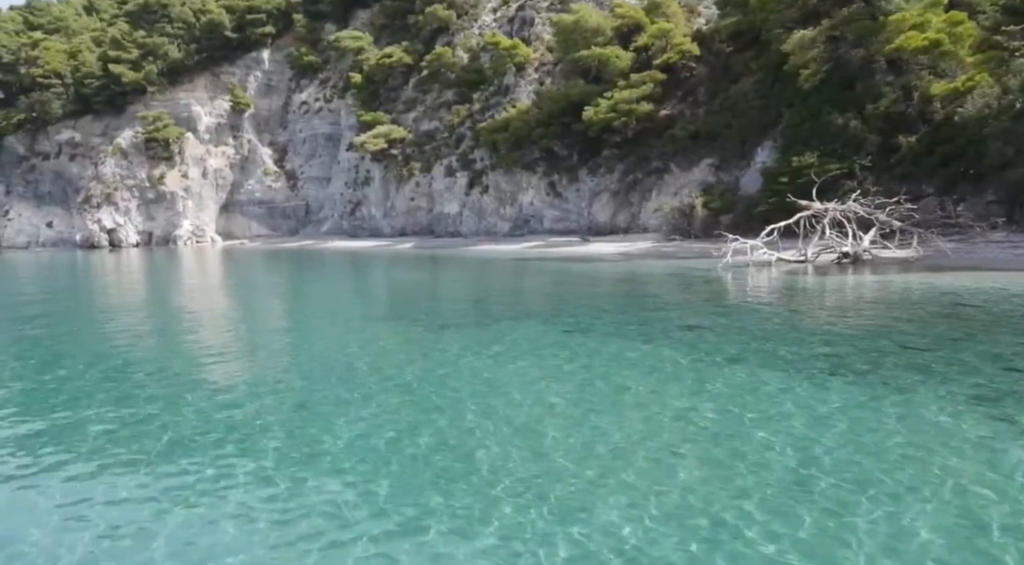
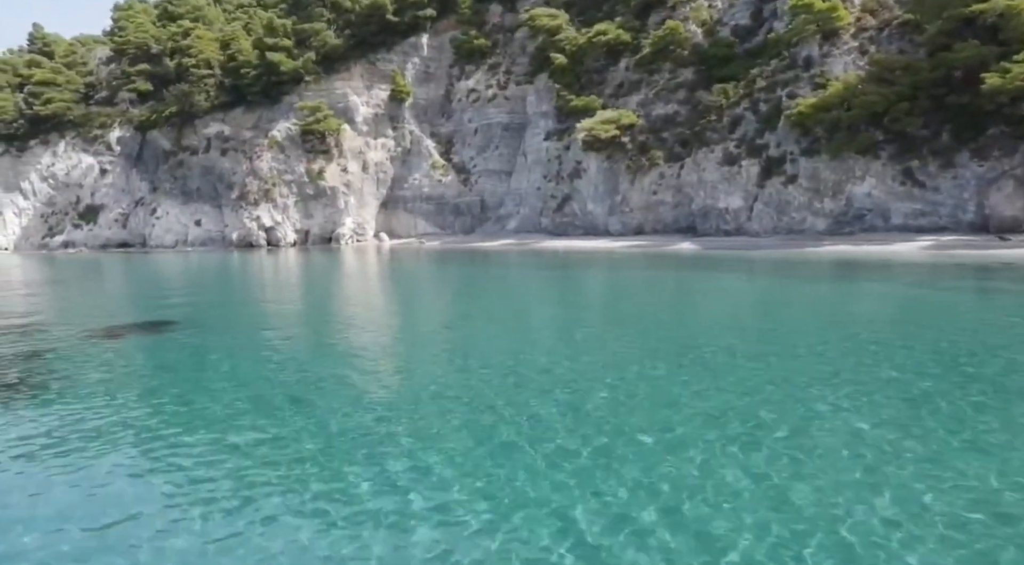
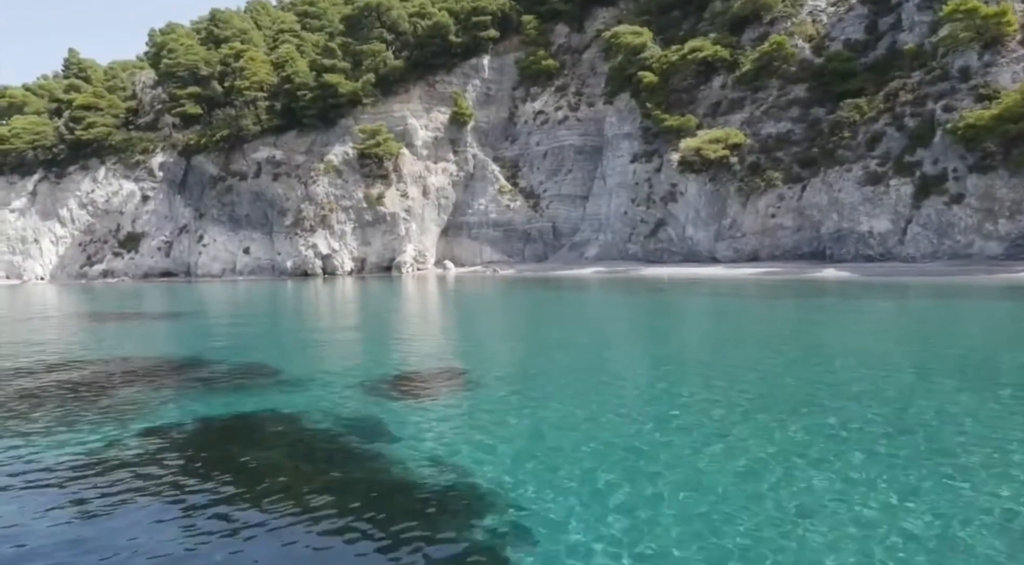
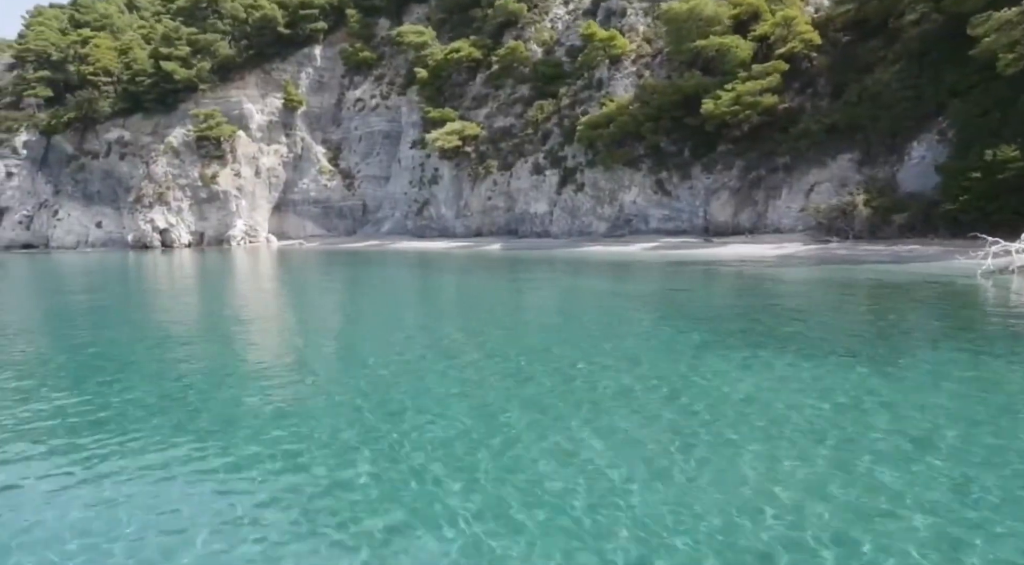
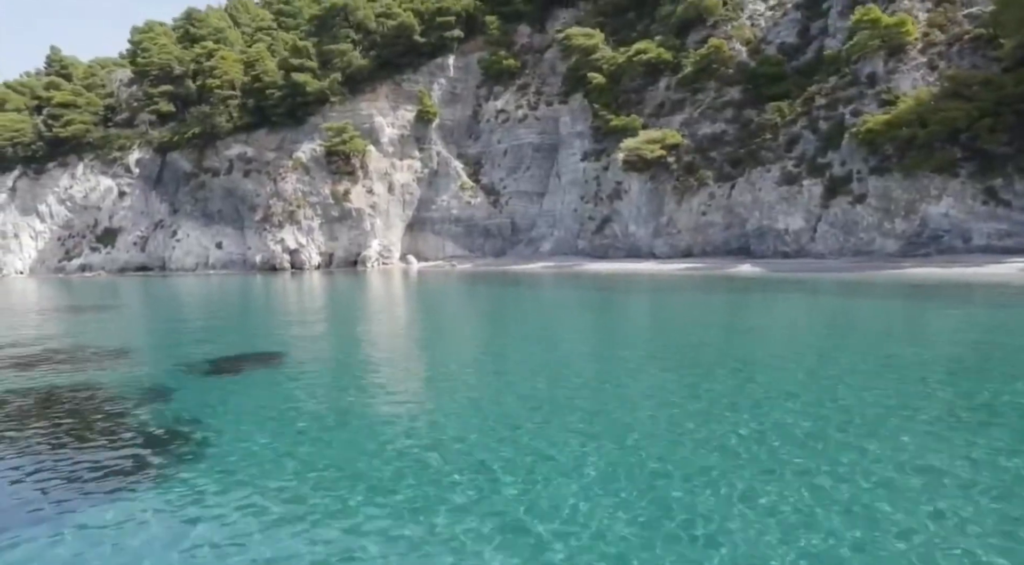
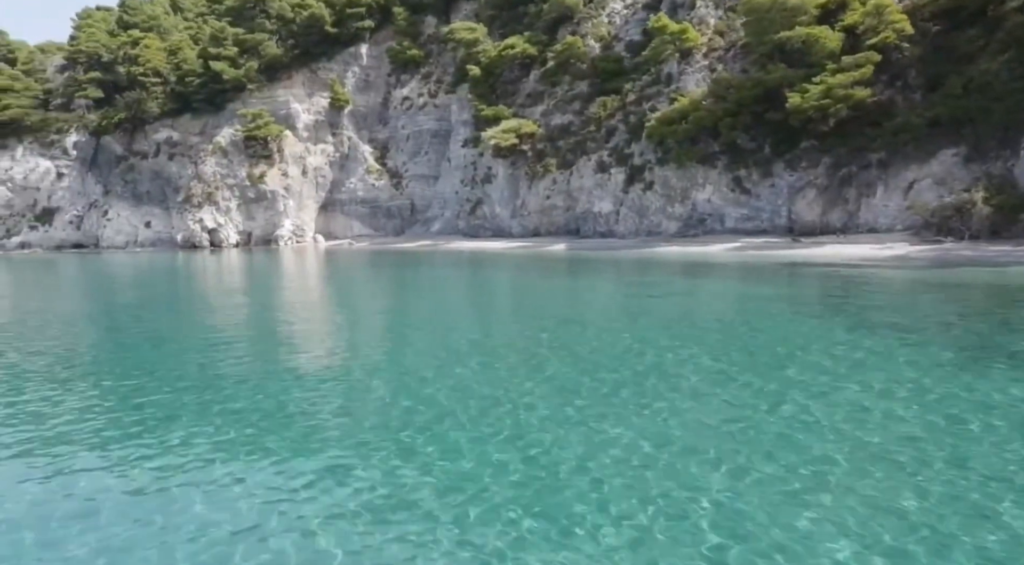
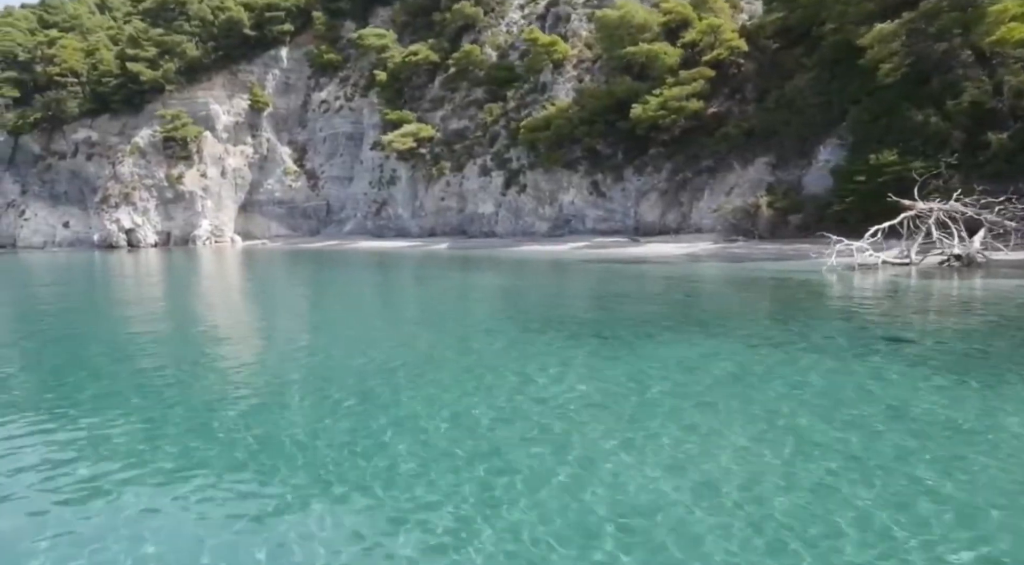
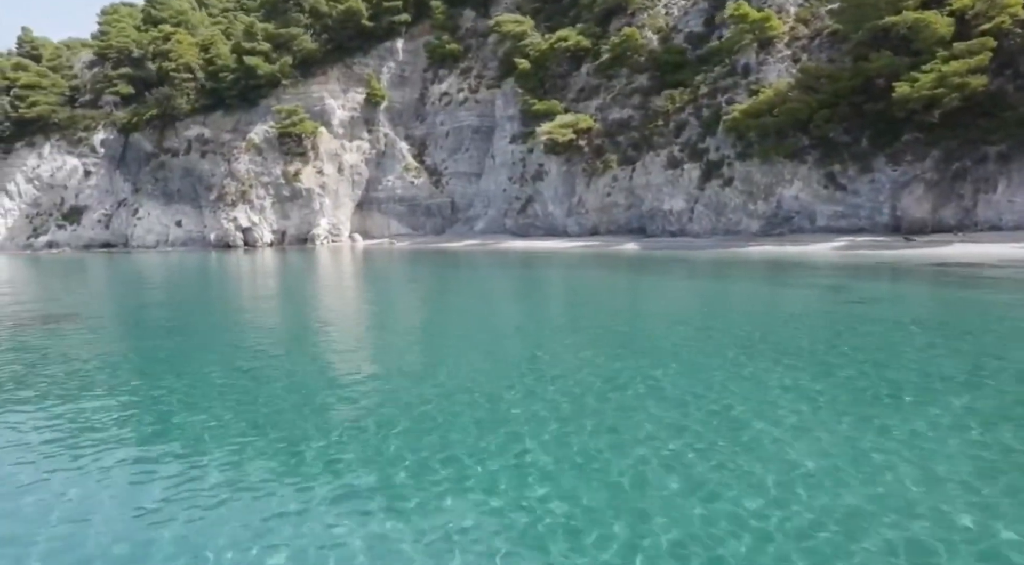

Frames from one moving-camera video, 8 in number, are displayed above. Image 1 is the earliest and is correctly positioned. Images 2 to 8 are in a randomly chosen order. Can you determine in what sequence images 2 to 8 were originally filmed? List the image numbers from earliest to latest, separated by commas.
7, 4, 6, 8, 2, 5, 3
